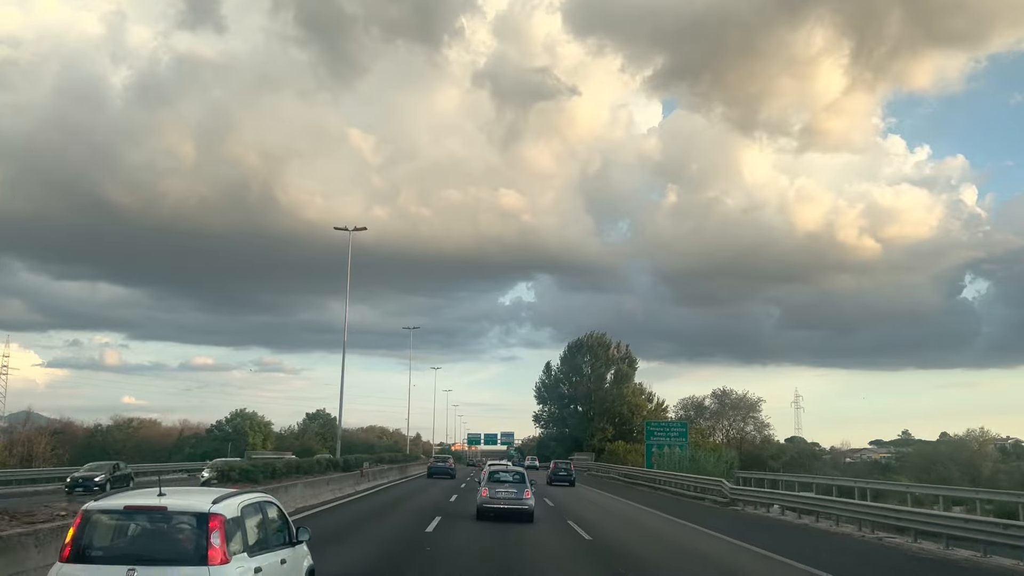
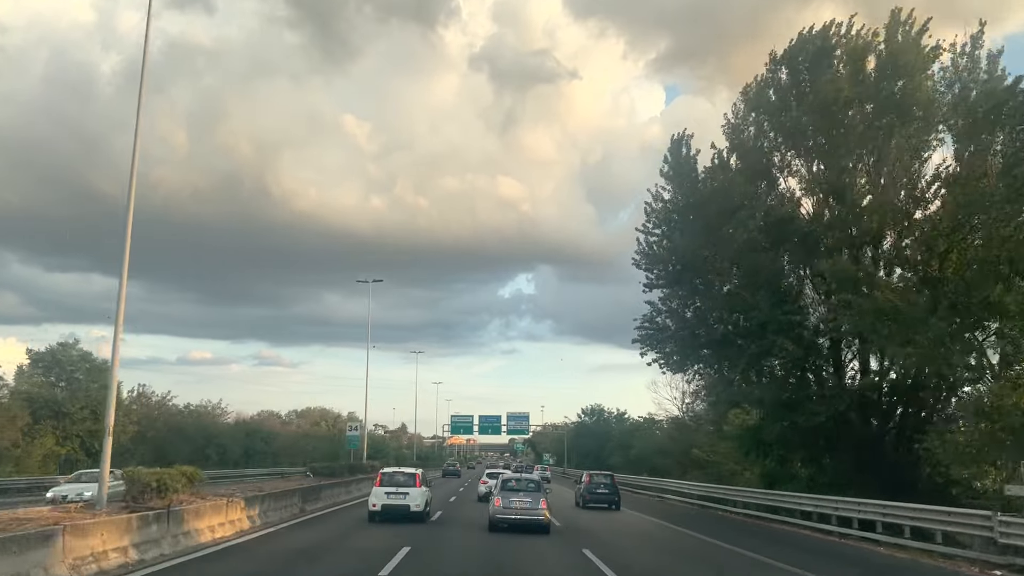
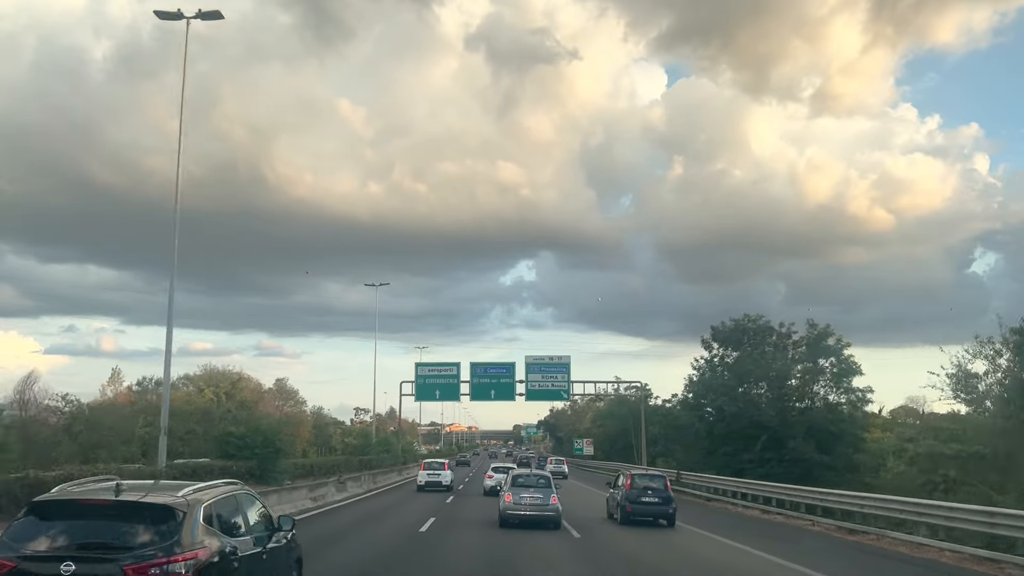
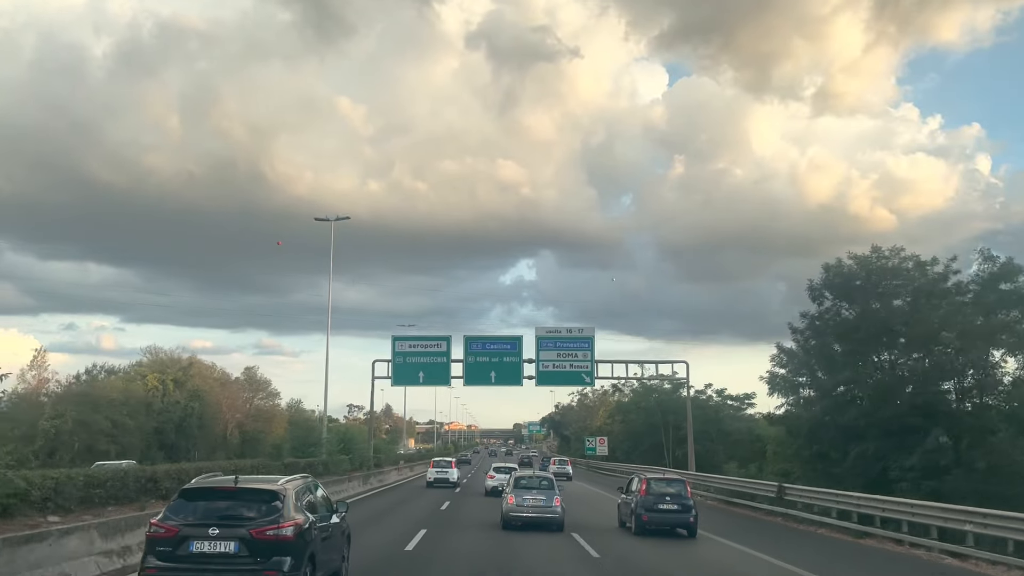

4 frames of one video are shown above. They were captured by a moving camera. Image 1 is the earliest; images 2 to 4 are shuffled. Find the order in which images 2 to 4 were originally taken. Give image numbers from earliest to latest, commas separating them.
2, 3, 4
